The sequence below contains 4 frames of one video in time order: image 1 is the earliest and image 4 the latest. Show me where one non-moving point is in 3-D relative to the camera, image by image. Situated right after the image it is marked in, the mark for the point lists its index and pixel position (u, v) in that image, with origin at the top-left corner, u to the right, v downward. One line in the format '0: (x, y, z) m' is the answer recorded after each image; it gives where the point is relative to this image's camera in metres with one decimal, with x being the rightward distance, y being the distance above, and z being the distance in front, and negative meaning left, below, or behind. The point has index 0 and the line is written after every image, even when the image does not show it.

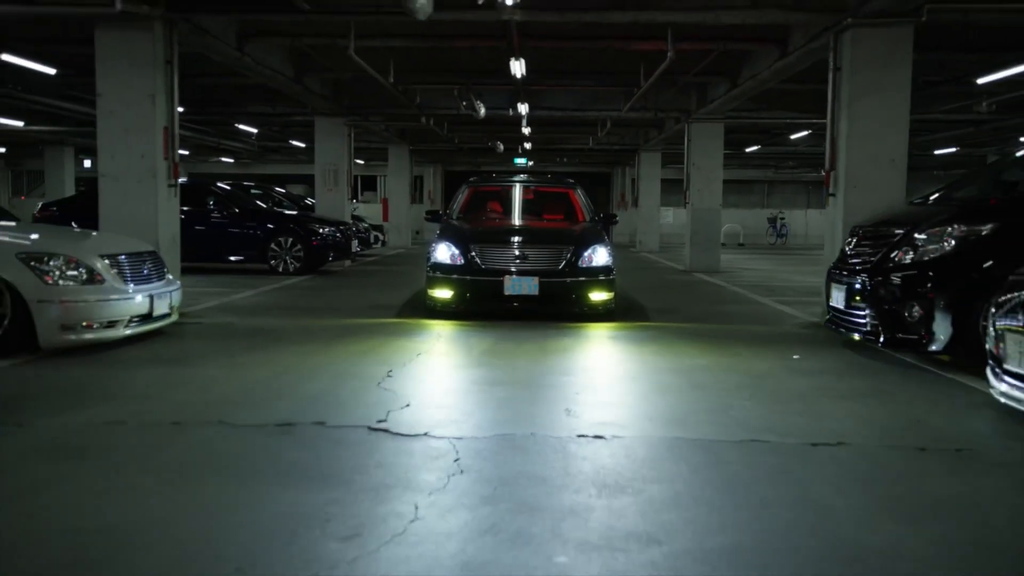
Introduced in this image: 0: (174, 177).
0: (-3.7, +1.2, +9.7) m
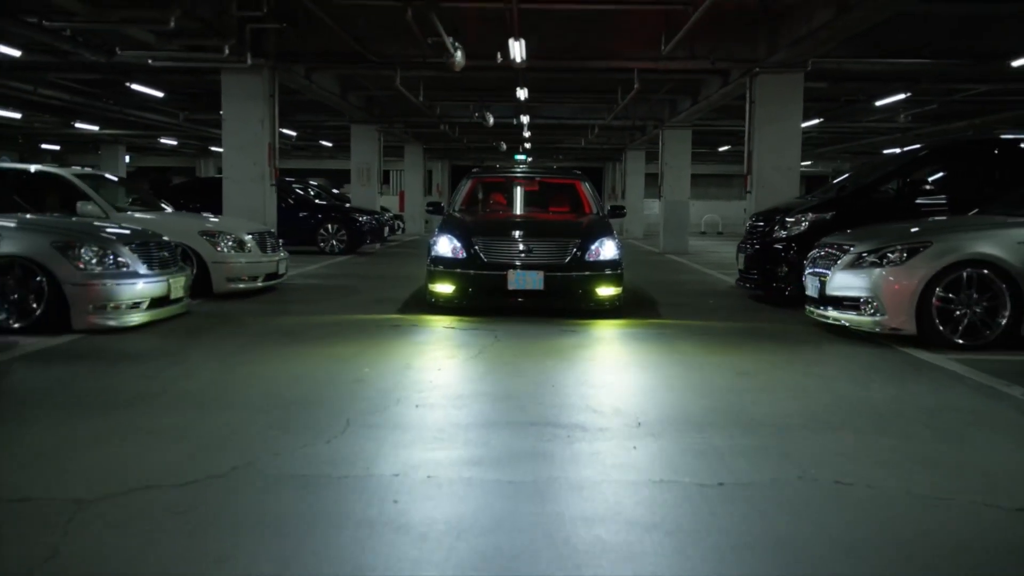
0: (-3.6, +1.7, +13.3) m
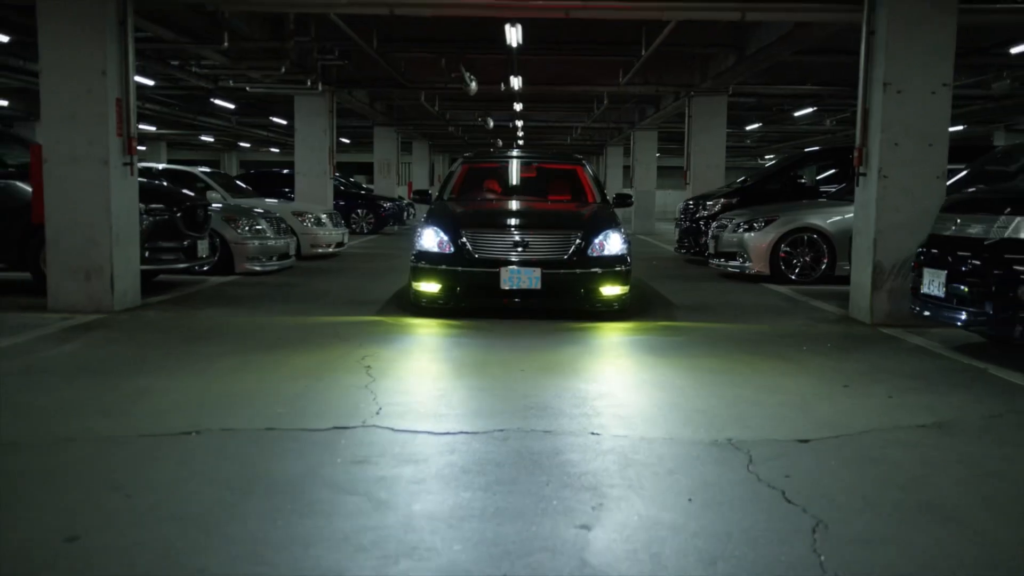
0: (-3.6, +2.3, +17.6) m
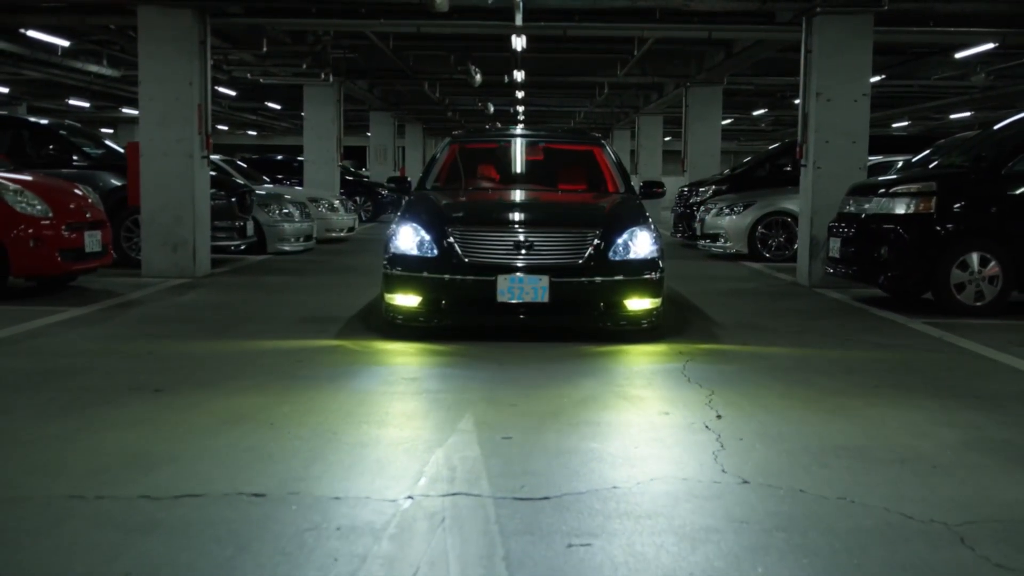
0: (-3.5, +2.8, +19.5) m
